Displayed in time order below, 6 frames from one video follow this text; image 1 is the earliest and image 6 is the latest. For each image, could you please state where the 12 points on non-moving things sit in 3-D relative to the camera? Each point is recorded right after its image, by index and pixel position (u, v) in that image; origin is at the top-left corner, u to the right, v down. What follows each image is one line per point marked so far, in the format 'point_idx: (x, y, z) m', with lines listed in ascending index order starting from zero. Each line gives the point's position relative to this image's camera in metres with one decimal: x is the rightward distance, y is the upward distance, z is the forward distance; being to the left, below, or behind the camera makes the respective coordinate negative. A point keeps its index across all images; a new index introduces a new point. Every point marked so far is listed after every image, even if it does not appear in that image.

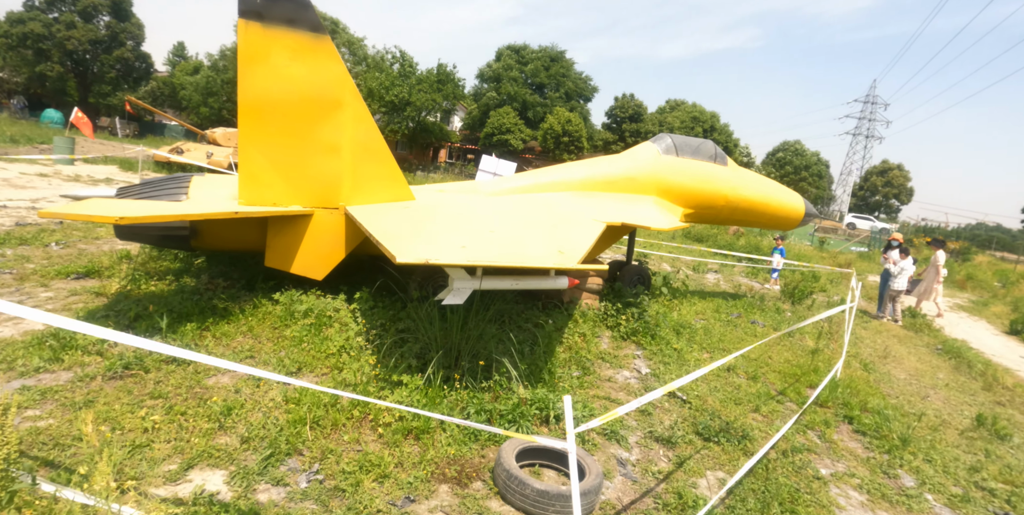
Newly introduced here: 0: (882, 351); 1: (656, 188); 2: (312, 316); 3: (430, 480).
0: (+5.5, -1.4, +7.0) m
1: (+2.0, +1.0, +6.8) m
2: (-2.0, -0.6, +4.7) m
3: (-0.5, -1.3, +2.8) m
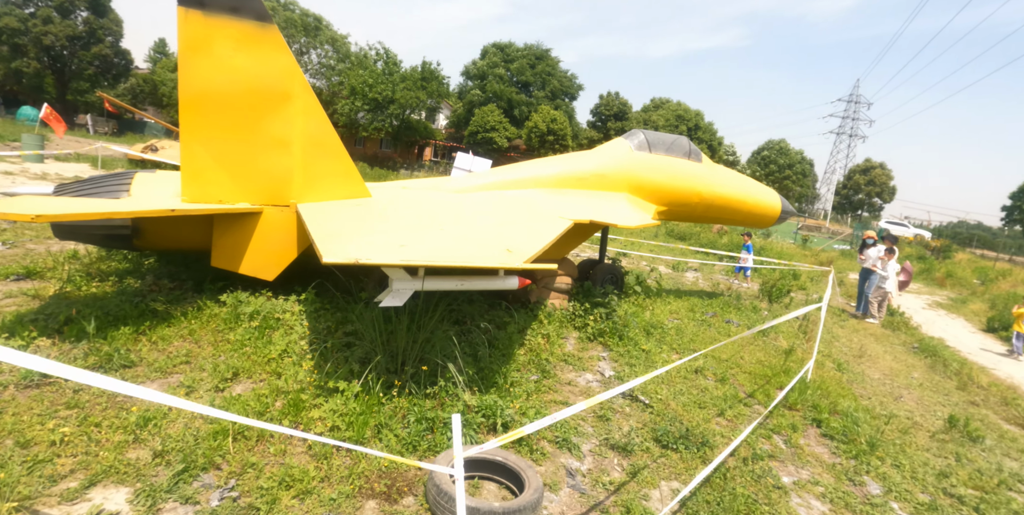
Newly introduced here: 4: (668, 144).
0: (+5.0, -1.4, +6.9) m
1: (+1.6, +1.0, +6.6) m
2: (-2.4, -0.6, +4.4) m
3: (-0.9, -1.3, +2.6) m
4: (+2.3, +1.7, +7.0) m
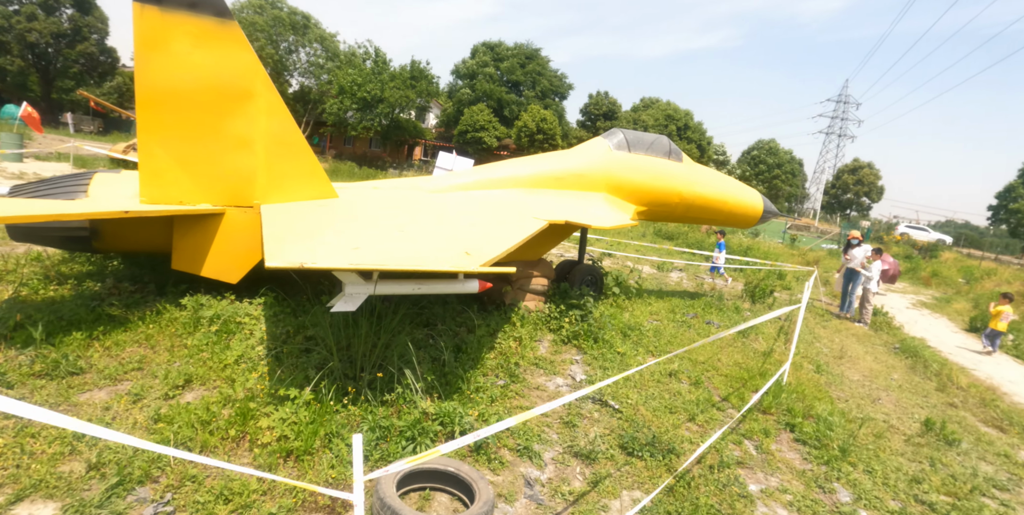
0: (+4.7, -1.4, +6.8) m
1: (+1.3, +1.0, +6.5) m
2: (-2.7, -0.6, +4.3) m
3: (-1.1, -1.3, +2.4) m
4: (+2.0, +1.7, +6.9) m
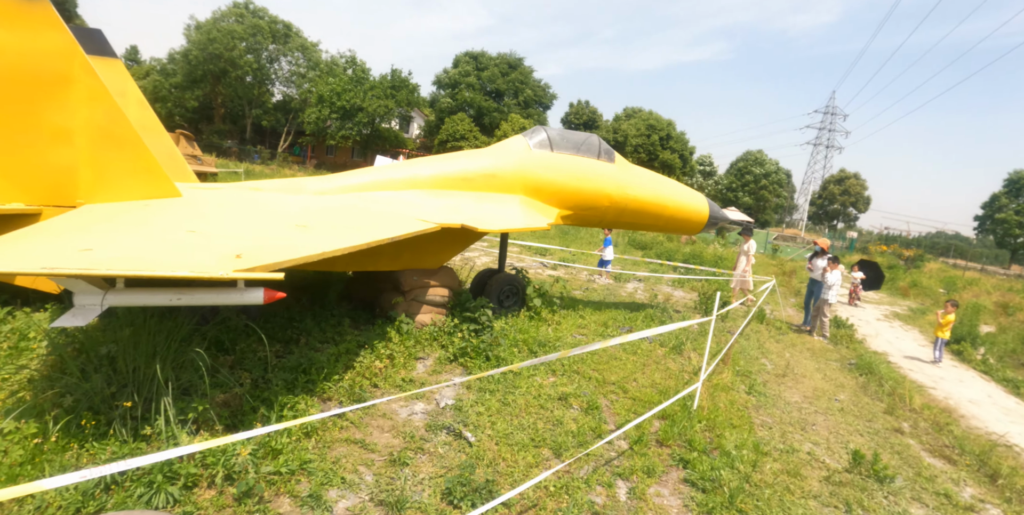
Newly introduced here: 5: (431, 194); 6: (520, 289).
0: (+3.6, -1.5, +6.2) m
1: (+0.1, +0.9, +5.9) m
2: (-3.8, -0.6, +3.6) m
3: (-2.2, -1.3, +1.8) m
4: (+0.9, +1.6, +6.4) m
5: (-0.9, +0.7, +5.4) m
6: (+0.1, -0.4, +6.1) m
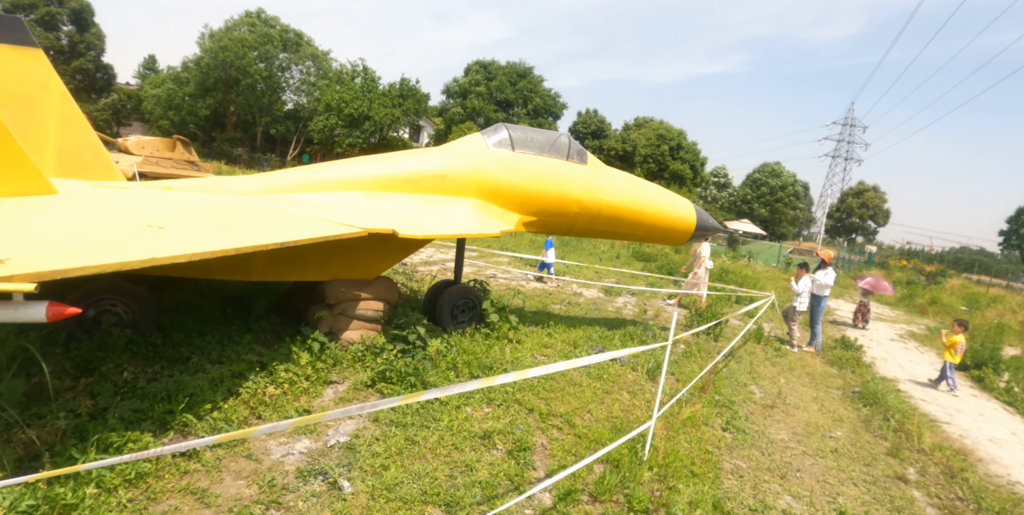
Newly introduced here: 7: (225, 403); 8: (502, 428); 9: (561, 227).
0: (+3.0, -1.6, +5.5) m
1: (-0.4, +0.8, +5.3) m
2: (-4.4, -0.6, +3.2) m
3: (-2.9, -1.3, +1.2) m
4: (+0.4, +1.4, +5.8) m
5: (-1.5, +0.6, +4.9) m
6: (-0.4, -0.5, +5.5) m
7: (-1.9, -1.0, +3.2) m
8: (-0.1, -1.3, +3.5) m
9: (+0.6, +0.4, +5.9) m
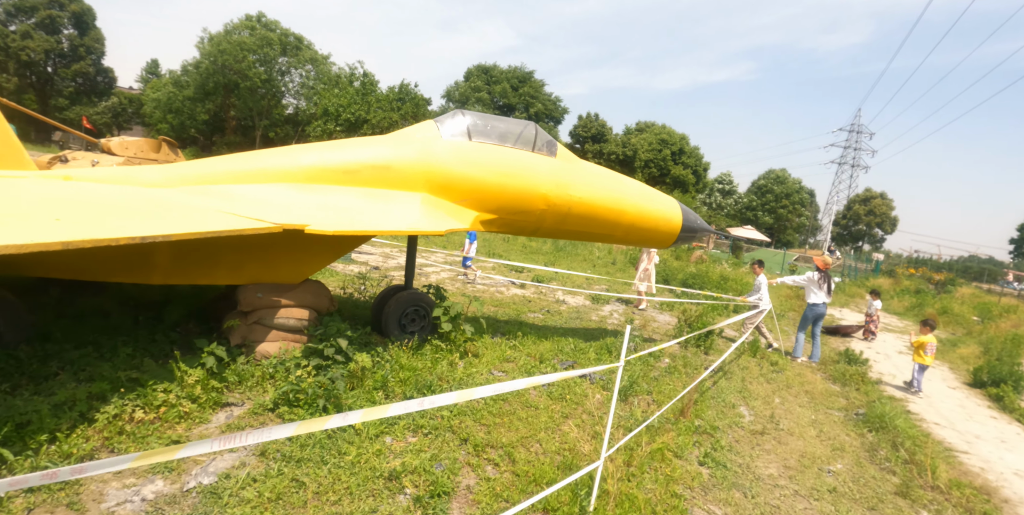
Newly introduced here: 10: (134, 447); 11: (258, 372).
0: (+2.6, -1.7, +4.8) m
1: (-0.8, +0.8, +4.7) m
2: (-4.9, -0.6, +2.6) m
3: (-3.4, -1.2, +0.6) m
4: (-0.1, +1.4, +5.2) m
5: (-1.9, +0.6, +4.3) m
6: (-0.9, -0.5, +4.9) m
7: (-2.4, -1.0, +2.6) m
8: (-0.6, -1.2, +2.9) m
9: (+0.2, +0.4, +5.3) m
10: (-2.1, -1.1, +2.6) m
11: (-1.9, -0.8, +3.5) m
